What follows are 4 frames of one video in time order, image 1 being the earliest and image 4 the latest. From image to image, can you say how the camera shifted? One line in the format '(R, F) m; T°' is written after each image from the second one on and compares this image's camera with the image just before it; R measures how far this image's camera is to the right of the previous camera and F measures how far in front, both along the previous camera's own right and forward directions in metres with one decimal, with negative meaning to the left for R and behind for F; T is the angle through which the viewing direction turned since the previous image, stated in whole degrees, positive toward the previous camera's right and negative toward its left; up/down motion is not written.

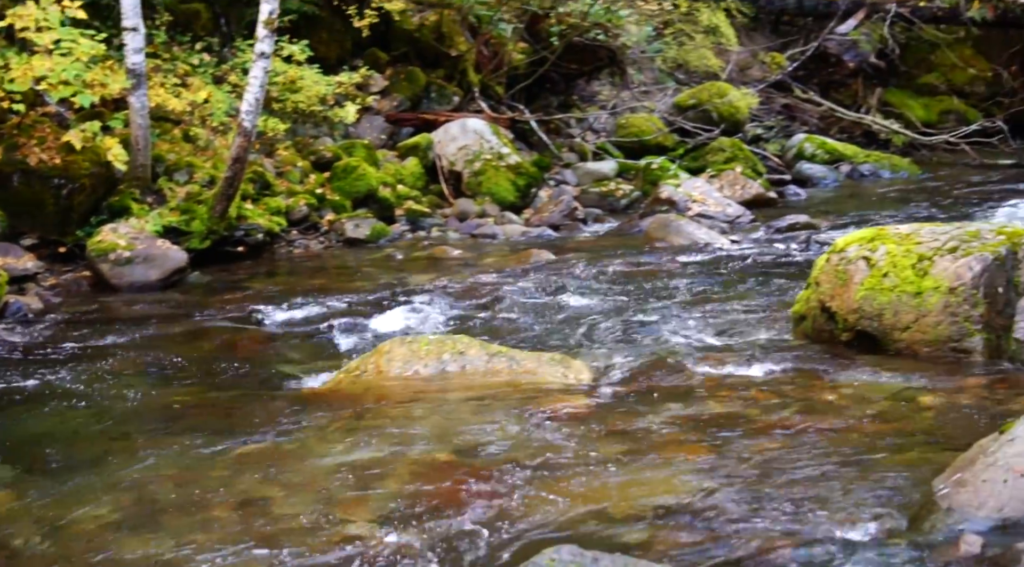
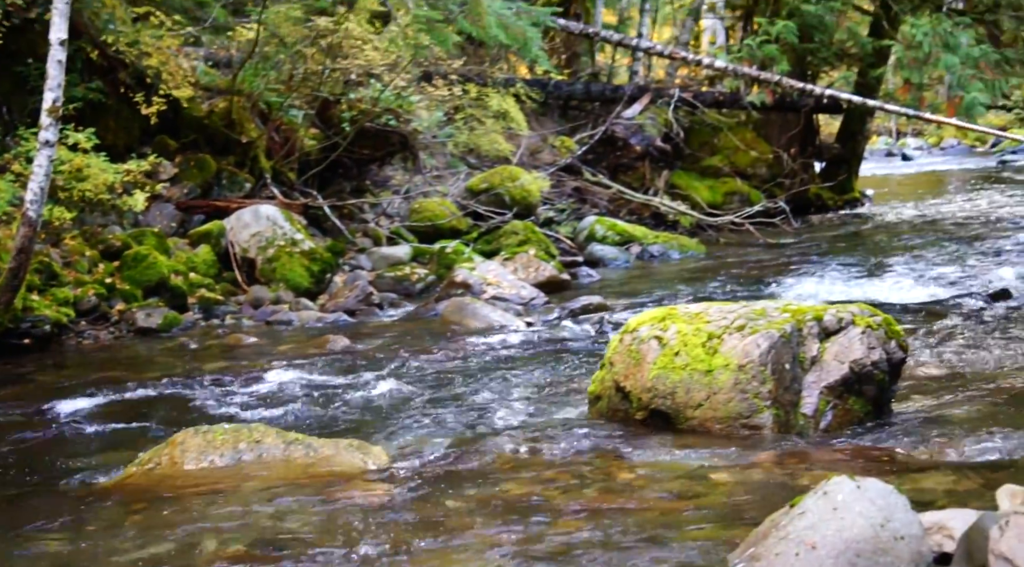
(+0.6, 0.0) m; +5°
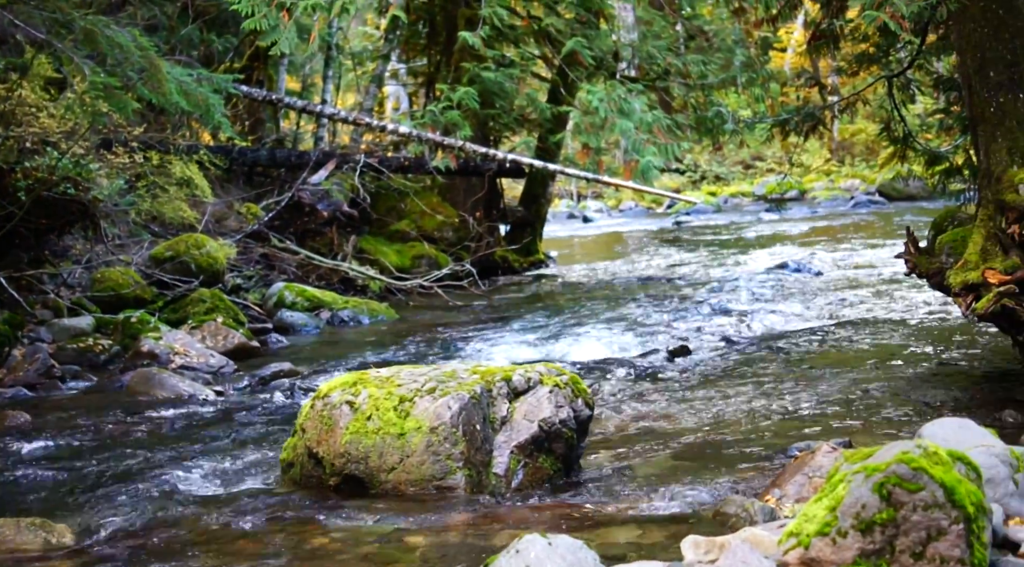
(+1.1, -0.1) m; +7°
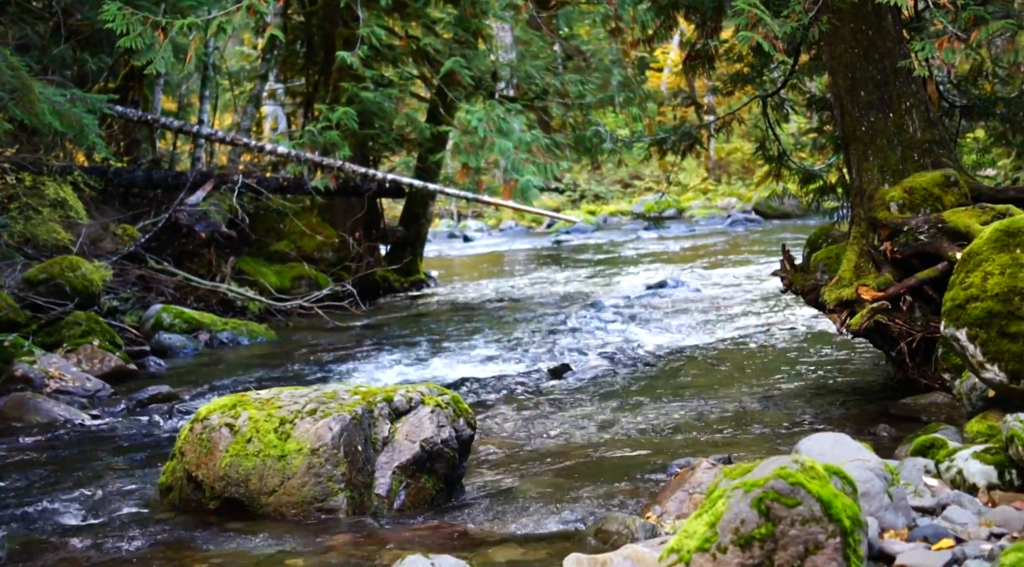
(+0.4, 0.0) m; +3°
